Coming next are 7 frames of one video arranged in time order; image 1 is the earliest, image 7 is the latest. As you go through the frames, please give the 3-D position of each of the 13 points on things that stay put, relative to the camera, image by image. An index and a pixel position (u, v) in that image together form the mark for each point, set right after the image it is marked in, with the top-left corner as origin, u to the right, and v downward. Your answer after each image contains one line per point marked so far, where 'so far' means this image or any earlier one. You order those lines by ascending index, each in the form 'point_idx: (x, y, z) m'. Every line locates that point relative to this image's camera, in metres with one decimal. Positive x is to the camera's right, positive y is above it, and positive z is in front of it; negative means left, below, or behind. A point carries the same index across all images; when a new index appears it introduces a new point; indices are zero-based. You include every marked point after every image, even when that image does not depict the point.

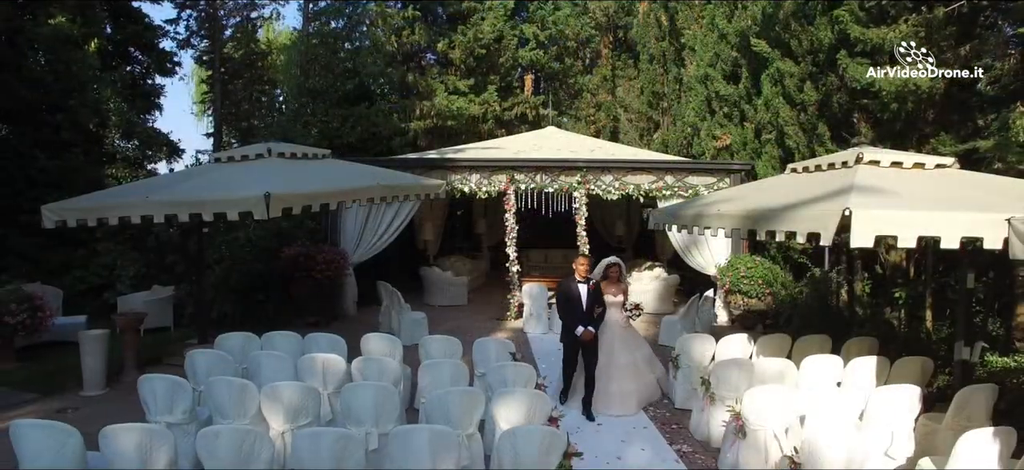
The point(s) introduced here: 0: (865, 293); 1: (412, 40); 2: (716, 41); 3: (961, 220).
0: (+5.1, -0.8, +10.2) m
1: (-2.3, +4.7, +16.8) m
2: (+4.1, +3.9, +14.0) m
3: (+2.7, +0.1, +4.2) m
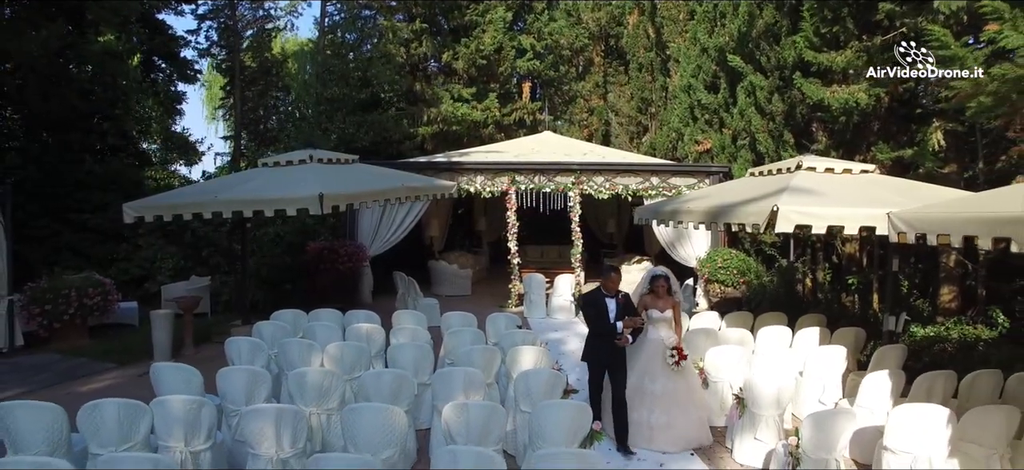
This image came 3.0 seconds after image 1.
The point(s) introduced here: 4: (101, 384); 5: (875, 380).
0: (+5.2, -0.8, +11.6) m
1: (-2.4, +4.7, +18.1) m
2: (+4.1, +4.0, +15.4) m
3: (+2.7, +0.2, +5.5) m
4: (-4.5, -1.6, +7.7) m
5: (+2.8, -1.1, +5.3) m
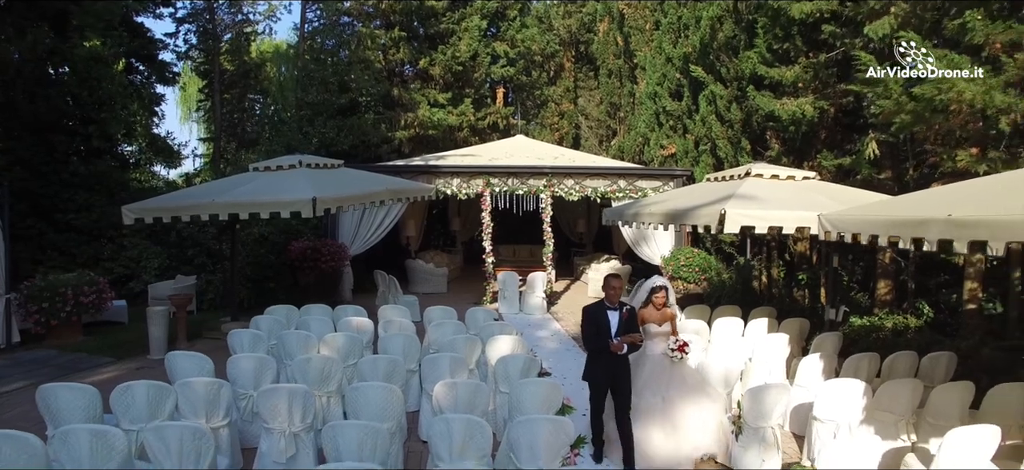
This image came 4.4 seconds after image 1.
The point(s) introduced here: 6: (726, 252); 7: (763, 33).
0: (+4.7, -0.7, +12.4) m
1: (-3.1, +4.7, +18.7) m
2: (+3.5, +4.0, +16.2) m
3: (+2.6, +0.2, +6.3) m
4: (-4.8, -1.6, +8.2) m
5: (+2.6, -1.1, +6.1) m
6: (+4.2, -0.3, +13.9) m
7: (+4.0, +3.2, +11.2) m
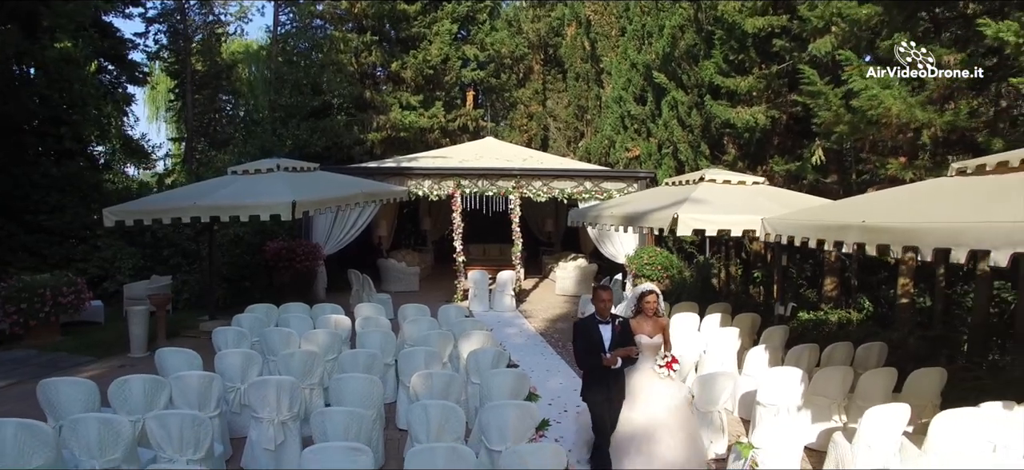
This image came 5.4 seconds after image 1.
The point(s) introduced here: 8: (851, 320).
0: (+4.2, -0.7, +13.1) m
1: (-3.9, +4.7, +19.0) m
2: (+2.8, +4.0, +16.8) m
3: (+2.3, +0.2, +6.9) m
4: (-5.1, -1.7, +8.4) m
5: (+2.4, -1.1, +6.6) m
6: (+3.6, -0.3, +14.6) m
7: (+3.5, +3.2, +11.8) m
8: (+4.5, -1.1, +9.3) m
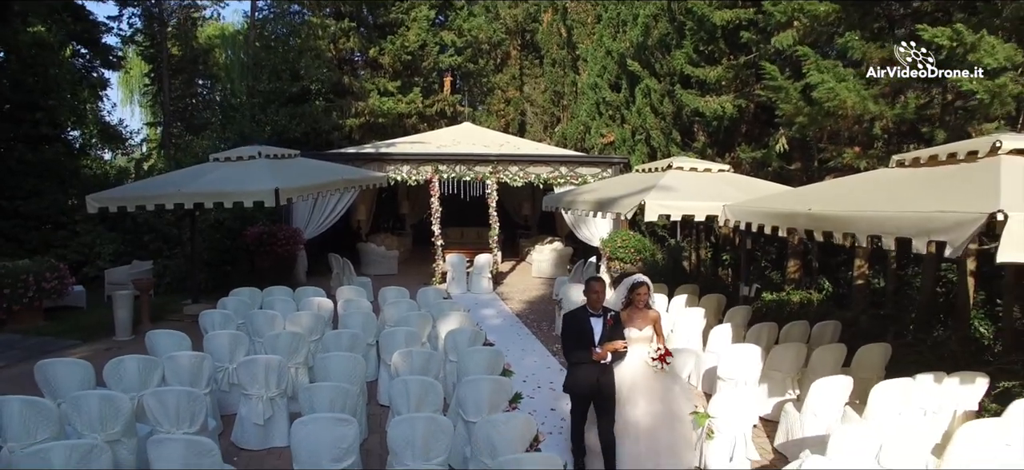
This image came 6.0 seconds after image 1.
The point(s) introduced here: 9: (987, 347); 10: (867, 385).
0: (+3.7, -0.4, +13.6) m
1: (-4.5, +5.2, +19.0) m
2: (+2.2, +4.4, +17.1) m
3: (+2.0, +0.3, +7.3) m
4: (-5.4, -1.5, +8.6) m
5: (+2.1, -1.0, +7.0) m
6: (+3.2, 0.0, +15.0) m
7: (+3.1, +3.5, +12.1) m
8: (+4.2, -0.9, +9.8) m
9: (+4.7, -1.1, +7.0) m
10: (+3.0, -1.3, +5.9) m
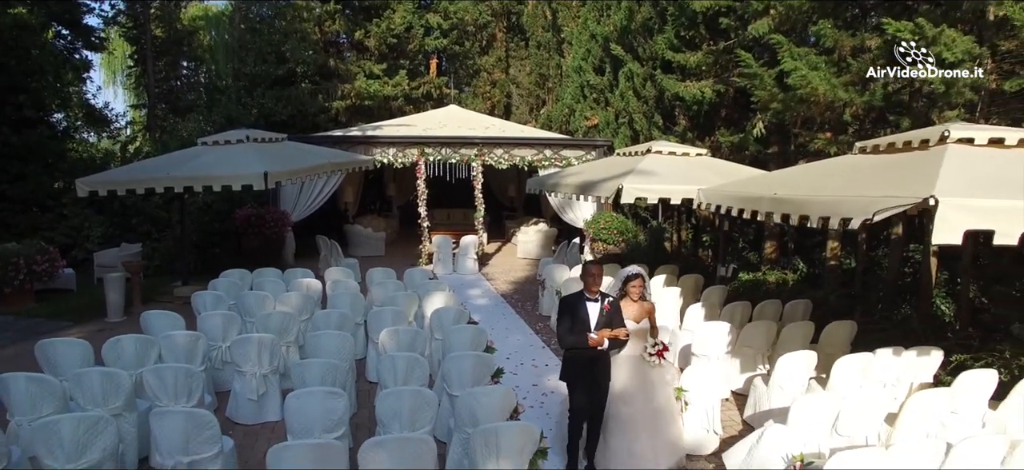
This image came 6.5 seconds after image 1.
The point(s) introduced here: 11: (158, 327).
0: (+3.5, -0.1, +13.9) m
1: (-4.9, +5.7, +19.1) m
2: (+1.9, +4.8, +17.3) m
3: (+1.9, +0.5, +7.5) m
4: (-5.6, -1.3, +8.8) m
5: (+1.9, -0.8, +7.4) m
6: (+2.8, +0.4, +15.3) m
7: (+2.8, +3.8, +12.3) m
8: (+4.0, -0.7, +10.1) m
9: (+4.5, -0.9, +7.3) m
10: (+2.9, -1.1, +6.3) m
11: (-3.3, -0.8, +6.4) m
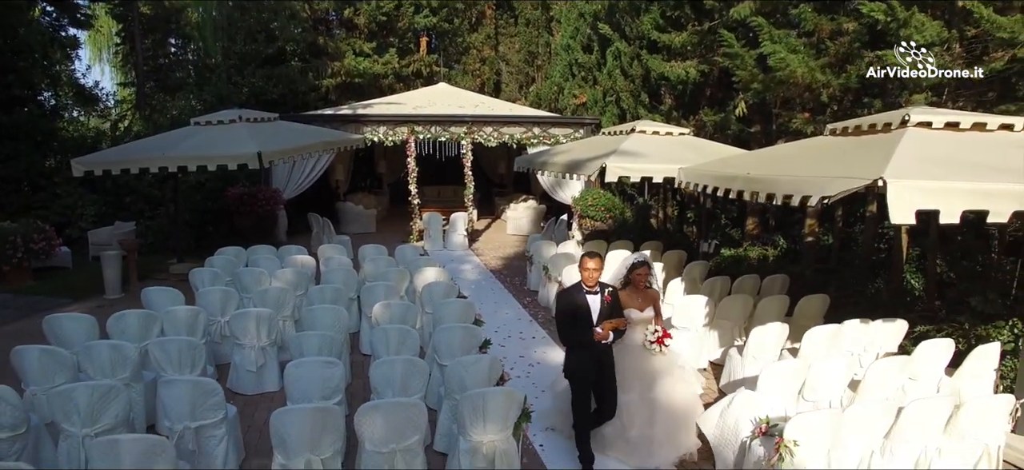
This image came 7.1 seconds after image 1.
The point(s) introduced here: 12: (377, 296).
0: (+3.2, +0.4, +14.2) m
1: (-5.2, +6.3, +19.1) m
2: (+1.6, +5.4, +17.4) m
3: (+1.7, +0.7, +7.8) m
4: (-5.7, -1.0, +9.0) m
5: (+1.8, -0.5, +7.7) m
6: (+2.6, +0.9, +15.6) m
7: (+2.6, +4.2, +12.5) m
8: (+3.8, -0.3, +10.4) m
9: (+4.4, -0.7, +7.7) m
10: (+2.8, -0.9, +6.6) m
11: (-3.4, -0.6, +6.7) m
12: (-1.4, -0.6, +7.2) m
